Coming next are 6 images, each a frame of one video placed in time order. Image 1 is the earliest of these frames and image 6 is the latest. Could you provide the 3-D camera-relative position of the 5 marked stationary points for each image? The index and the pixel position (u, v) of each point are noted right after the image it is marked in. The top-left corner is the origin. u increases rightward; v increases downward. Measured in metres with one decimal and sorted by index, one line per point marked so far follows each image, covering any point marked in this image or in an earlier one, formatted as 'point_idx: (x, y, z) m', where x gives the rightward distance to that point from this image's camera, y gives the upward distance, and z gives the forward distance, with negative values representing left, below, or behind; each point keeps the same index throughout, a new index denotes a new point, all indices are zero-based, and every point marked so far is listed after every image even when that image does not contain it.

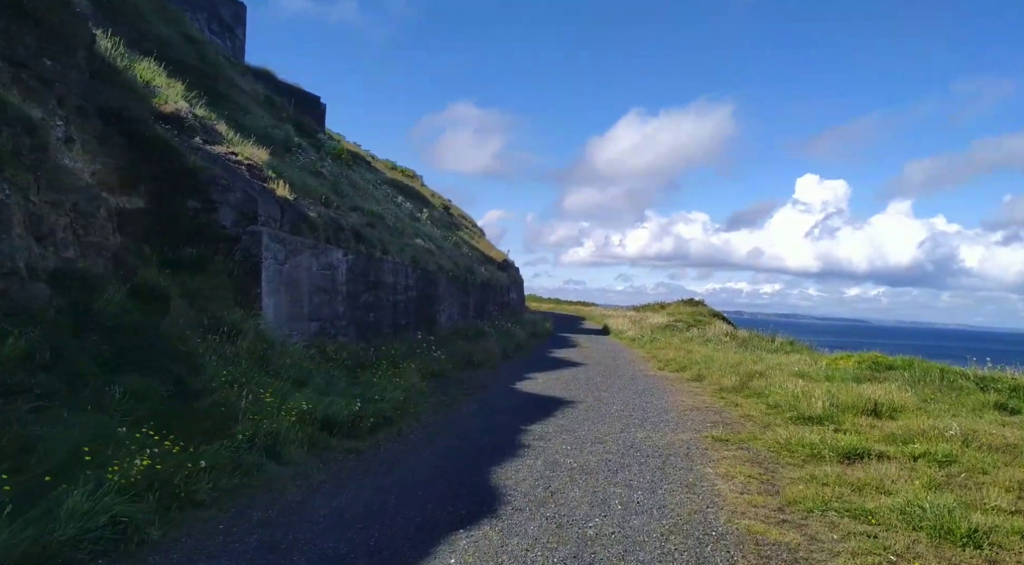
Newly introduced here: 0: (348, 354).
0: (-2.8, -1.2, +13.6) m
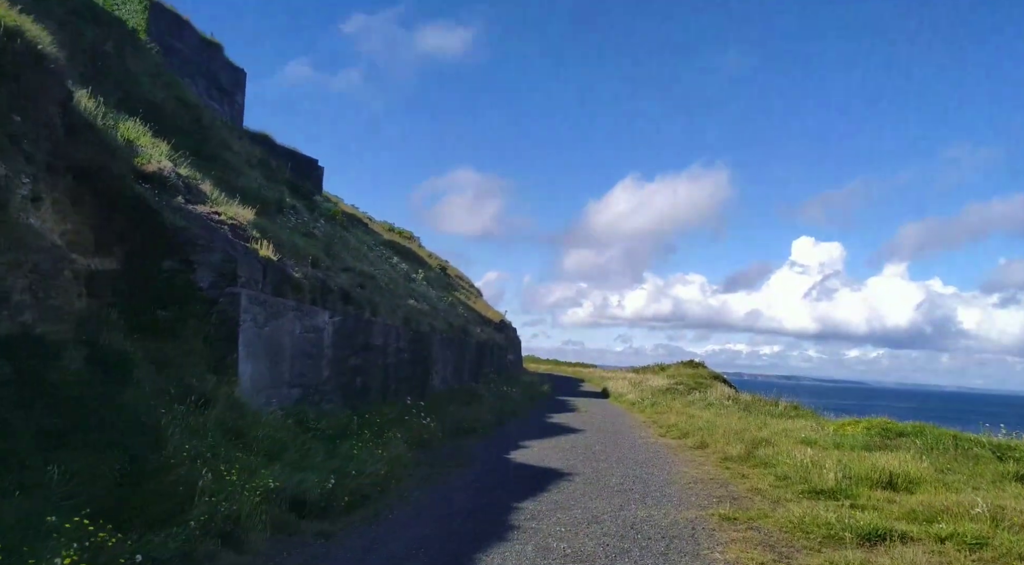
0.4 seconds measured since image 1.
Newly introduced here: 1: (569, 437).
0: (-2.9, -2.2, +12.9) m
1: (+1.3, -3.7, +19.9) m
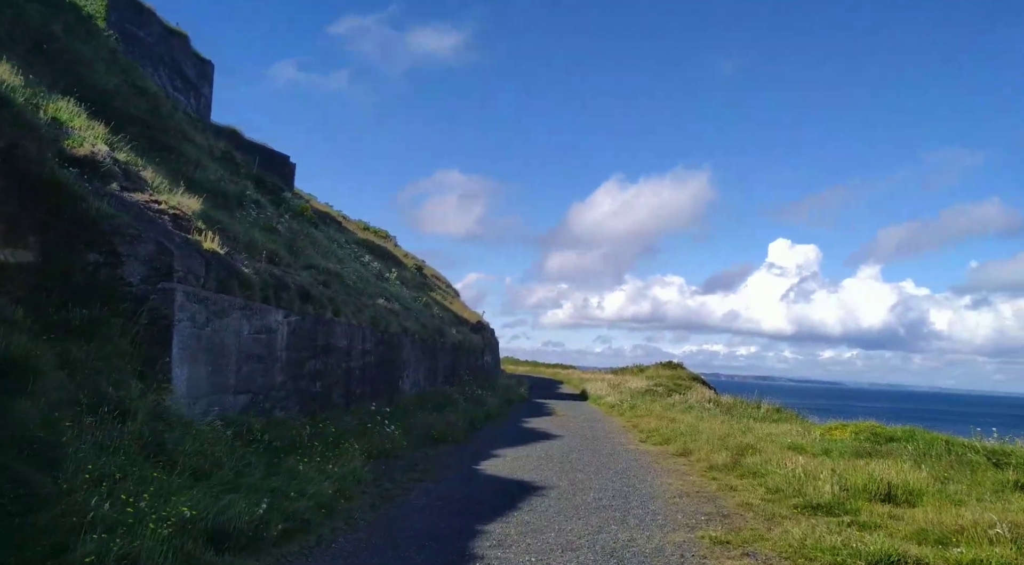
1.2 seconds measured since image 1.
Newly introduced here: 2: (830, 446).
0: (-3.3, -2.1, +11.7) m
1: (+0.7, -3.7, +18.7) m
2: (+7.4, -3.8, +19.2) m
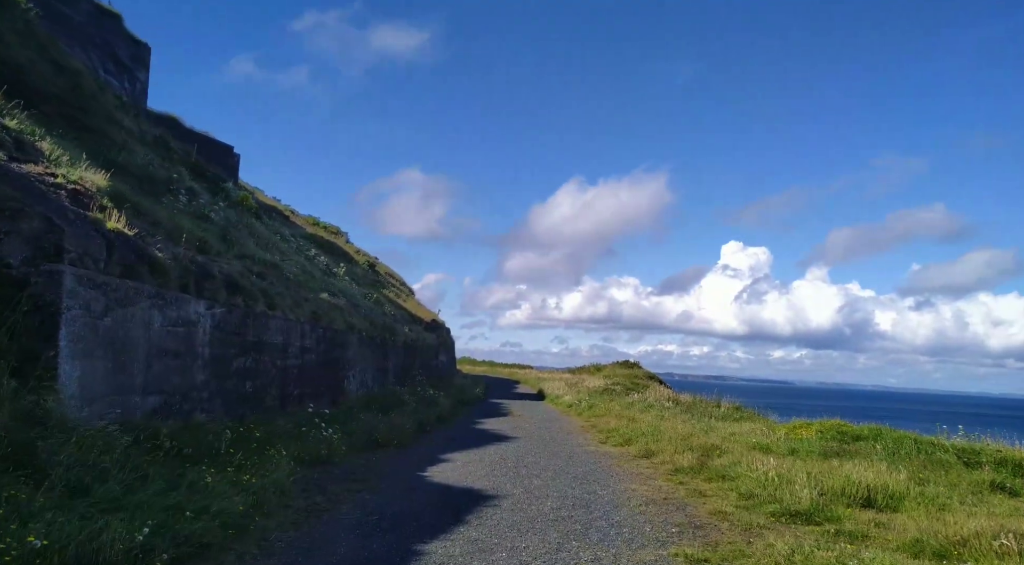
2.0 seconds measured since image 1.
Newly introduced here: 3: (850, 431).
0: (-4.0, -1.9, +10.2) m
1: (-0.3, -3.5, +17.5) m
2: (+6.4, -3.6, +18.3) m
3: (+8.2, -3.6, +19.9) m
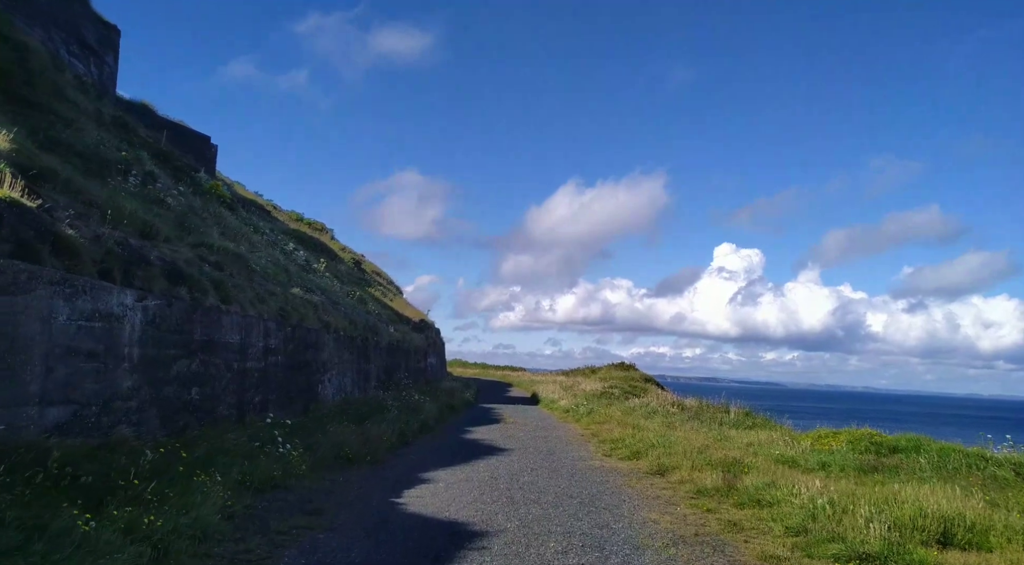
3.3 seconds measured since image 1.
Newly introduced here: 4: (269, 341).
0: (-4.1, -1.7, +7.9) m
1: (-0.5, -3.3, +15.3) m
2: (+6.2, -3.5, +16.2) m
3: (+8.0, -3.4, +17.7) m
4: (-4.9, -1.2, +16.7) m
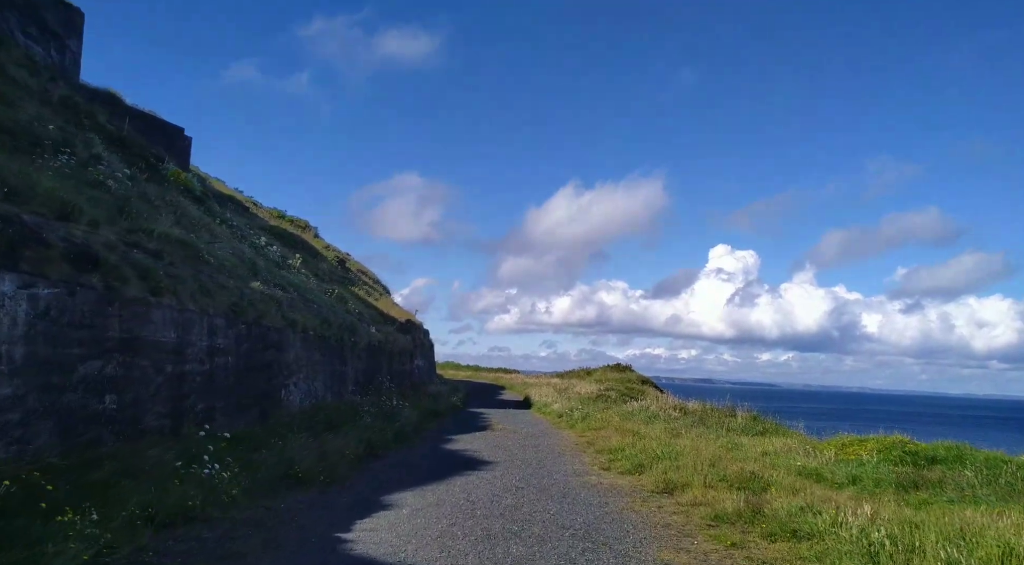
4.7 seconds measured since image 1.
0: (-4.3, -1.5, +5.8) m
1: (-0.7, -3.1, +13.1) m
2: (+5.9, -3.2, +14.1) m
3: (+7.7, -3.2, +15.6) m
4: (-5.2, -1.0, +14.6) m
